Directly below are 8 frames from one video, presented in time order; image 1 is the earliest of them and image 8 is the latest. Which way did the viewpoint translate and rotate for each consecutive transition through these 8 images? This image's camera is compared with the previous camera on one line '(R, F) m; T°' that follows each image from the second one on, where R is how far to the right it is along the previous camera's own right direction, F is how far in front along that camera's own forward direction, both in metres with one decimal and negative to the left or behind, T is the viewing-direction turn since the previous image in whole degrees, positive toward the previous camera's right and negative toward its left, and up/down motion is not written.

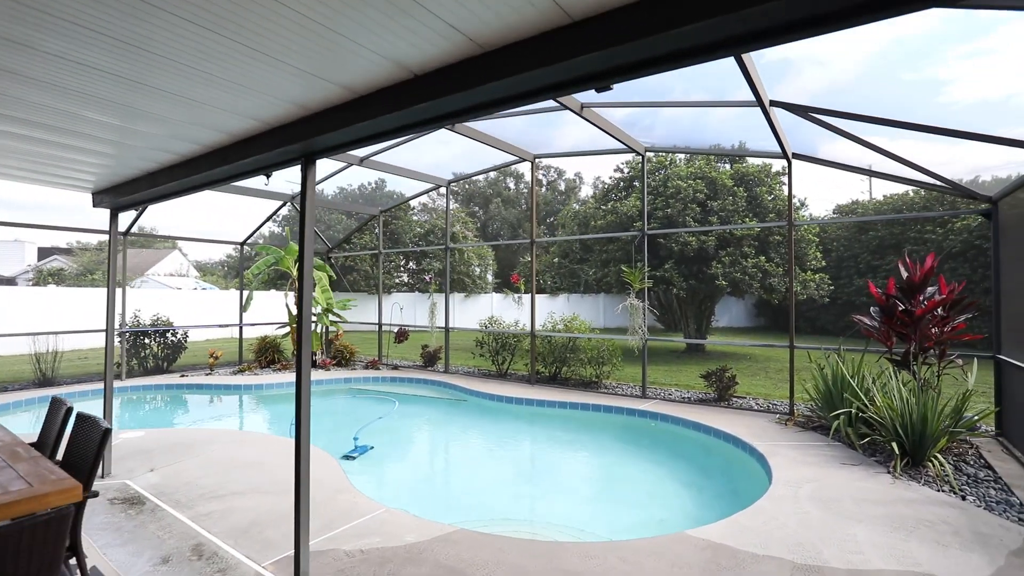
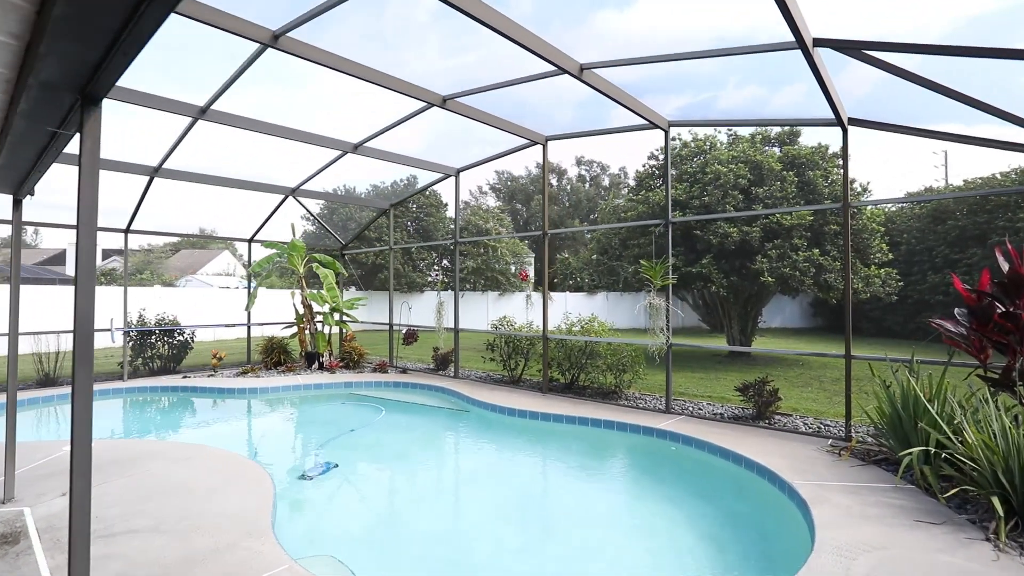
(+0.5, +0.8) m; -5°
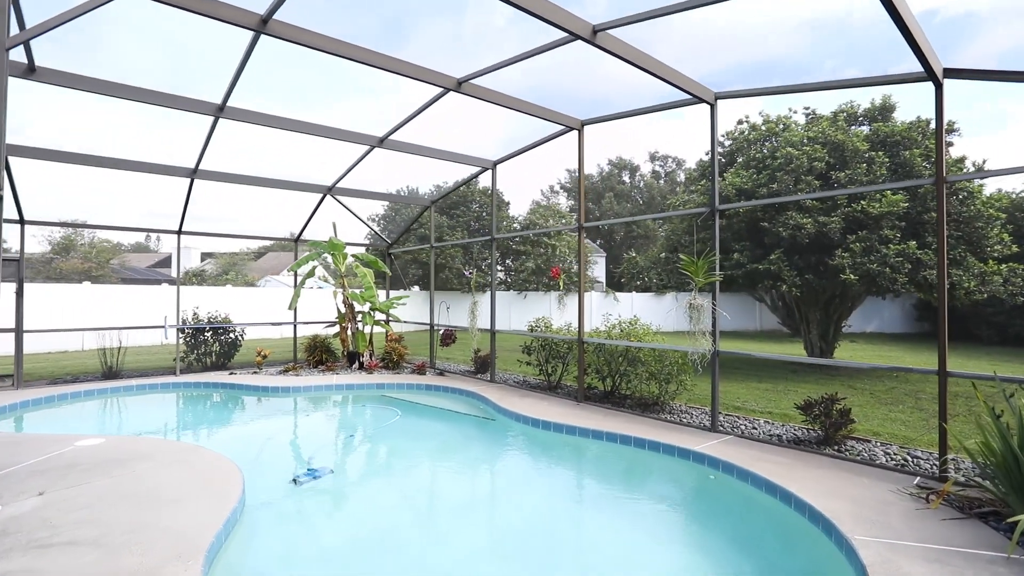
(+0.5, +0.5) m; -9°
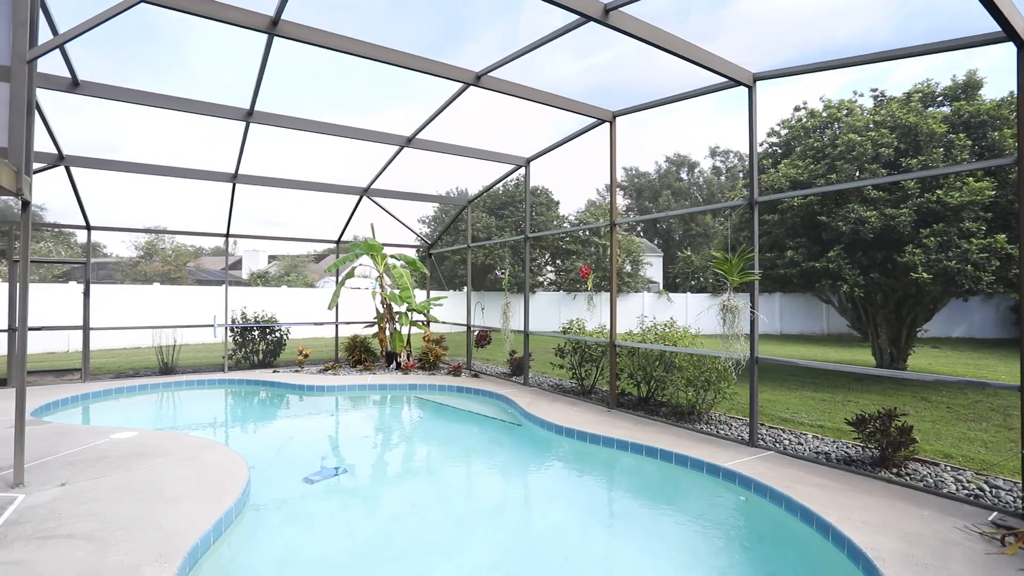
(+0.3, +0.2) m; -7°
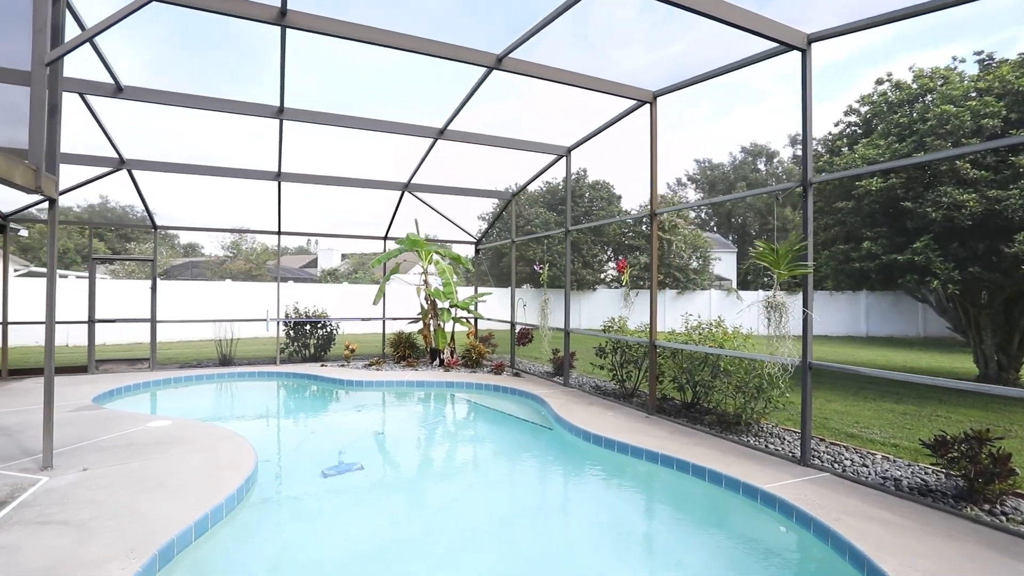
(+0.4, +0.3) m; -8°
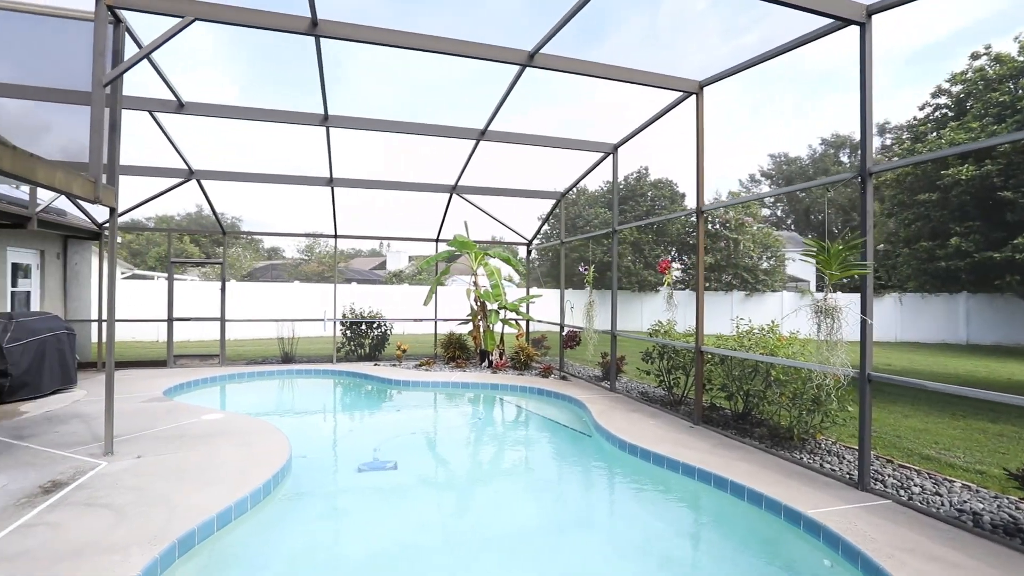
(+0.3, +0.1) m; -8°
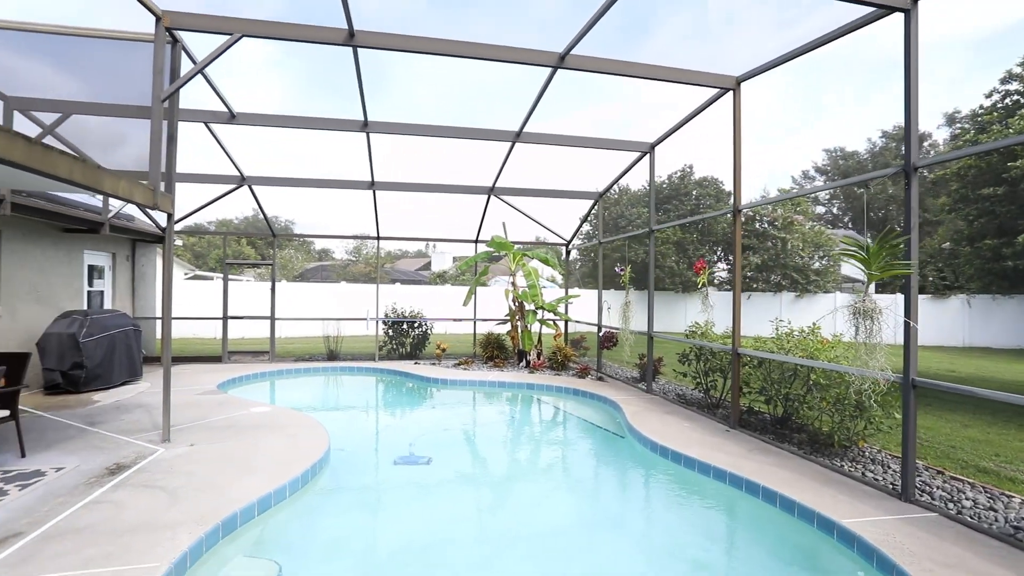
(+0.1, 0.0) m; -5°
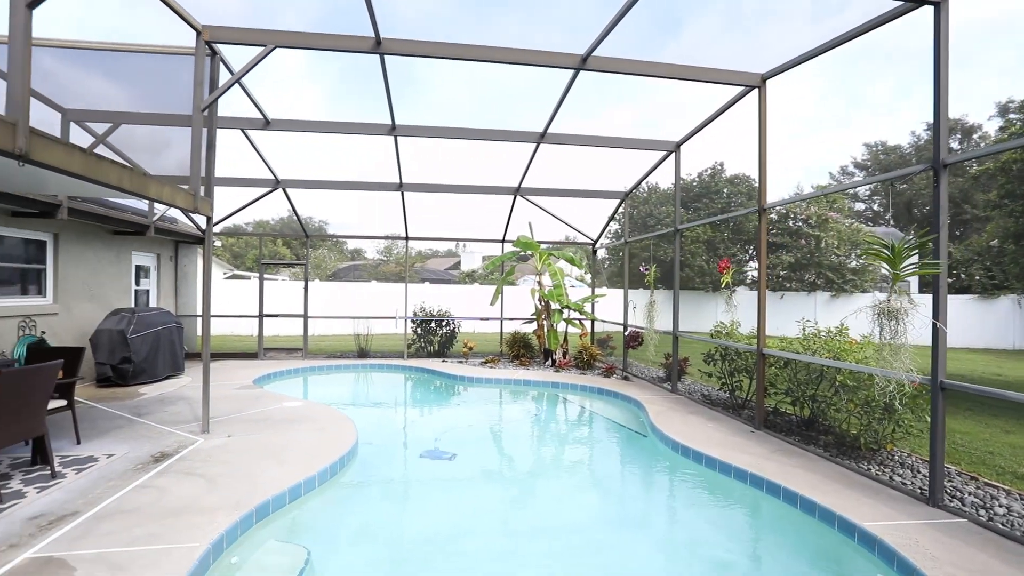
(+0.1, -0.1) m; -3°
